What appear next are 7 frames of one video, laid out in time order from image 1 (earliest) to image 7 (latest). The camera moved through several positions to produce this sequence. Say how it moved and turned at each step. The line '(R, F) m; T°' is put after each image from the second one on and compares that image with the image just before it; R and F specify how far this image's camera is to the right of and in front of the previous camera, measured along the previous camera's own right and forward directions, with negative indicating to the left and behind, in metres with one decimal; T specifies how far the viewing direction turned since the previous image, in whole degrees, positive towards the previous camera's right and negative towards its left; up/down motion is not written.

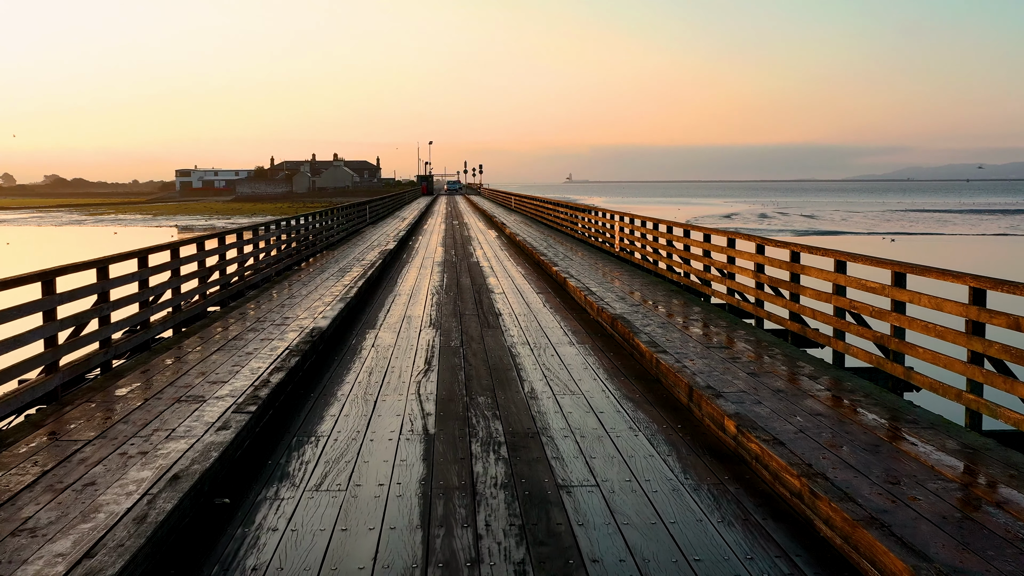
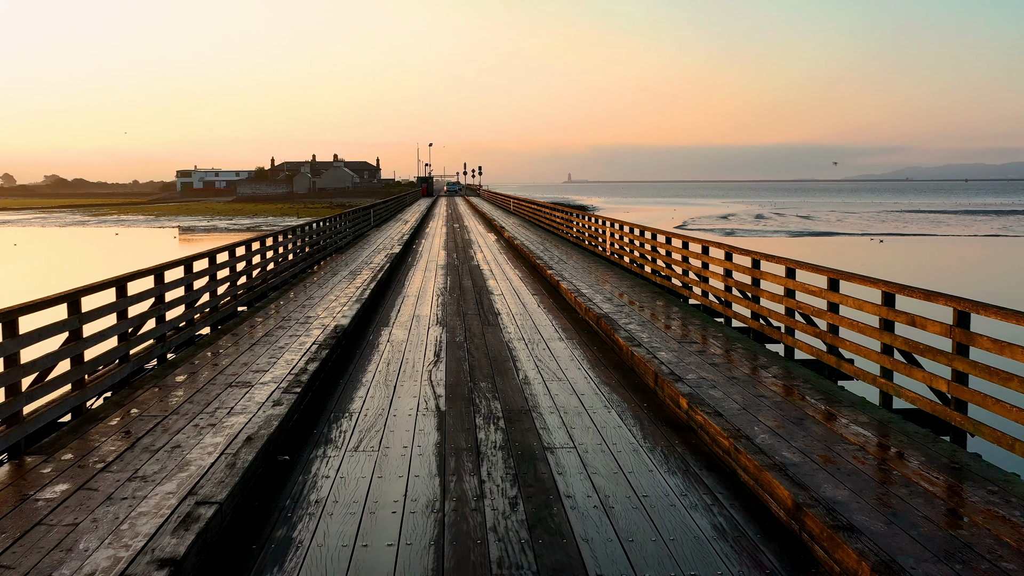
(0.0, -1.0) m; 0°
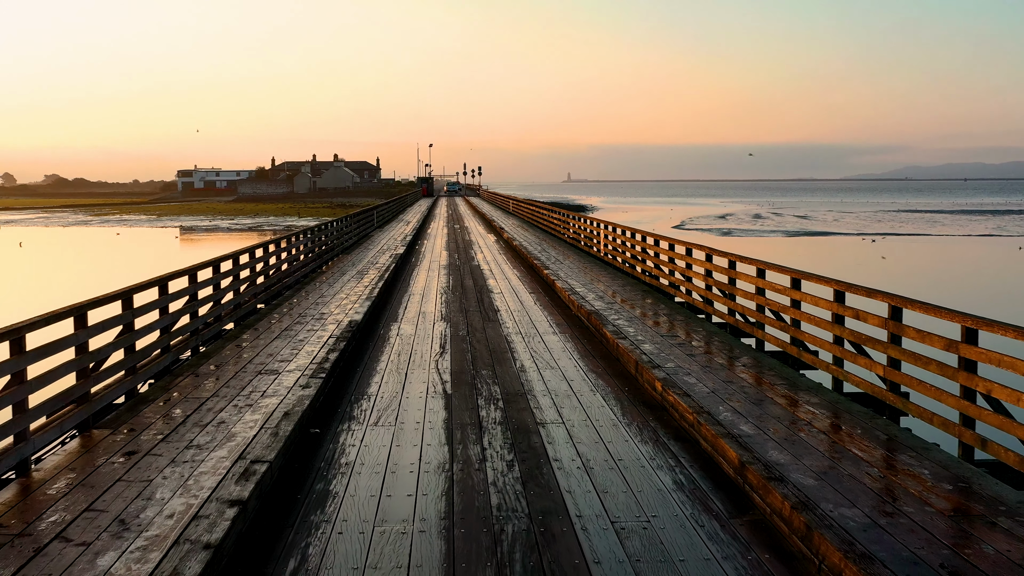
(0.0, -0.7) m; 0°
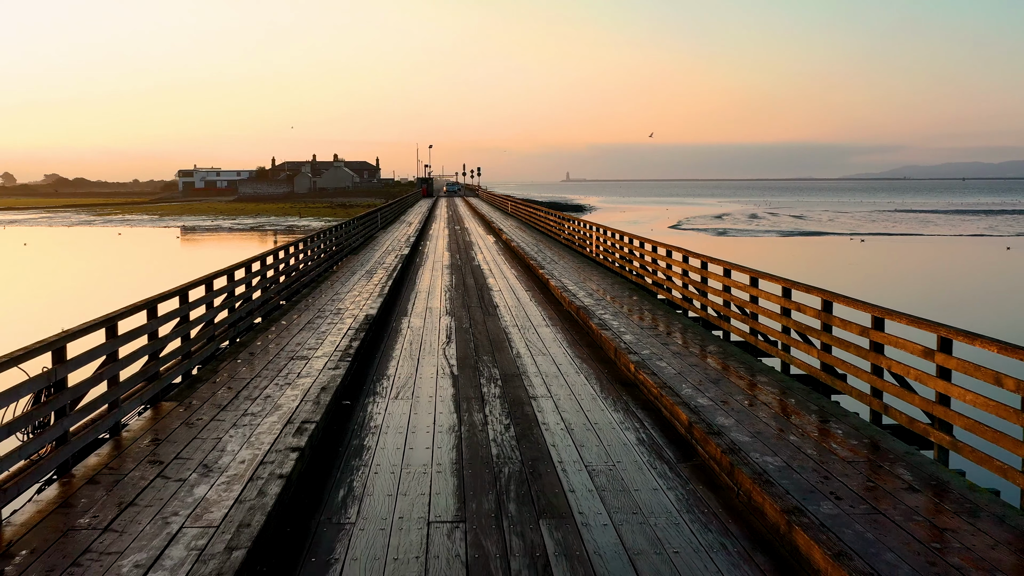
(0.0, -1.1) m; 0°
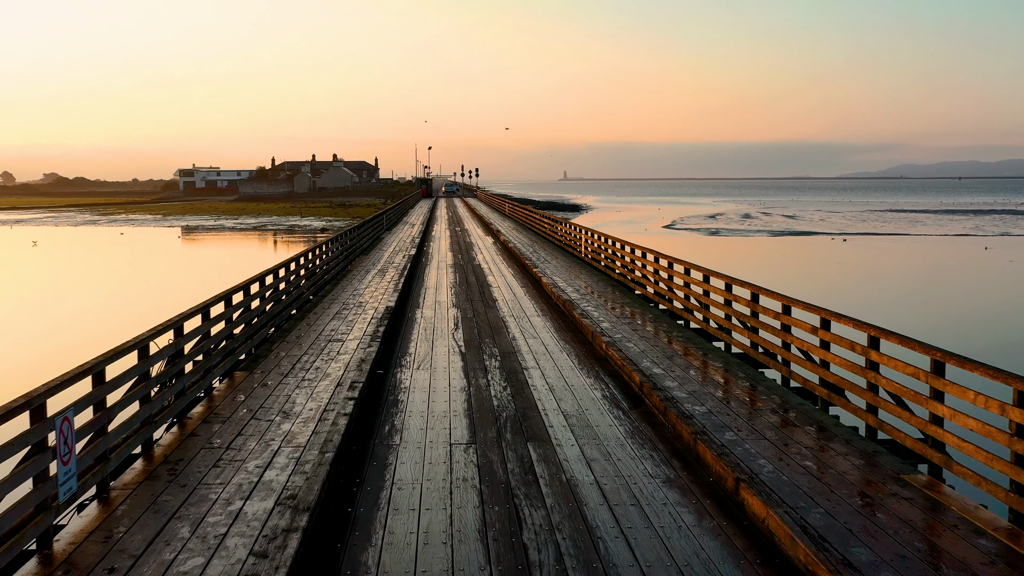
(0.0, -1.7) m; 0°
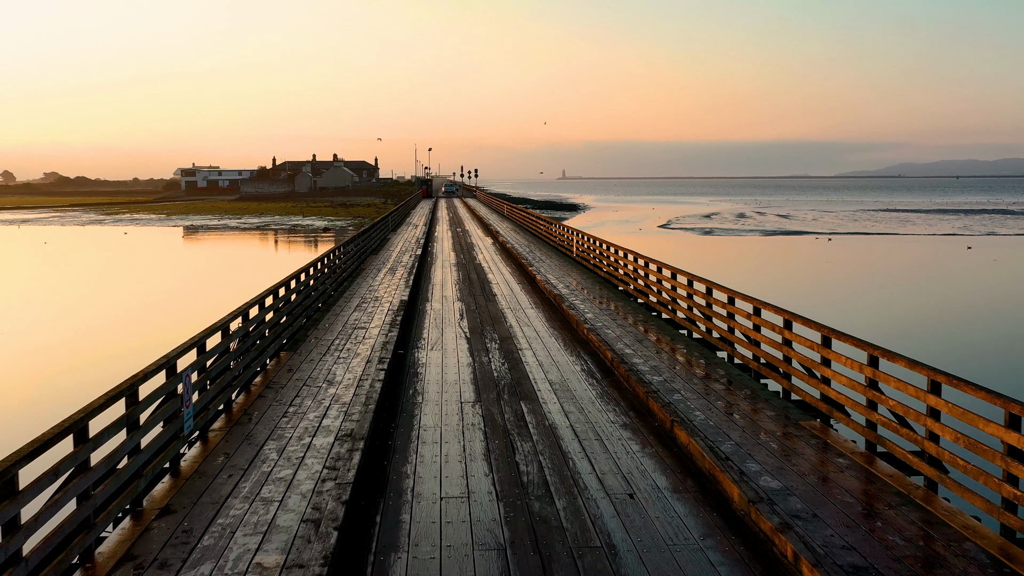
(0.0, -1.7) m; 0°
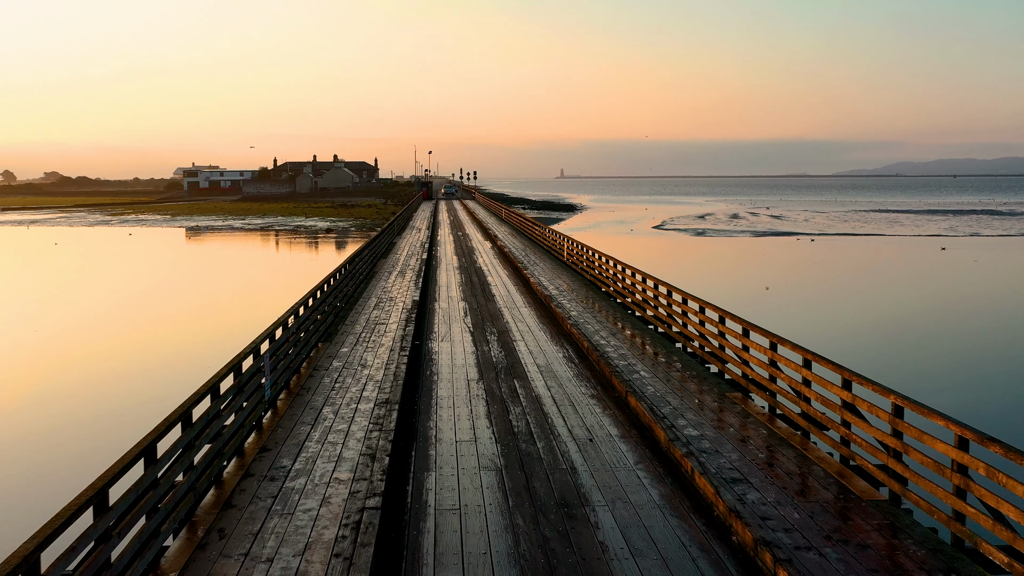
(0.0, -2.1) m; 0°
